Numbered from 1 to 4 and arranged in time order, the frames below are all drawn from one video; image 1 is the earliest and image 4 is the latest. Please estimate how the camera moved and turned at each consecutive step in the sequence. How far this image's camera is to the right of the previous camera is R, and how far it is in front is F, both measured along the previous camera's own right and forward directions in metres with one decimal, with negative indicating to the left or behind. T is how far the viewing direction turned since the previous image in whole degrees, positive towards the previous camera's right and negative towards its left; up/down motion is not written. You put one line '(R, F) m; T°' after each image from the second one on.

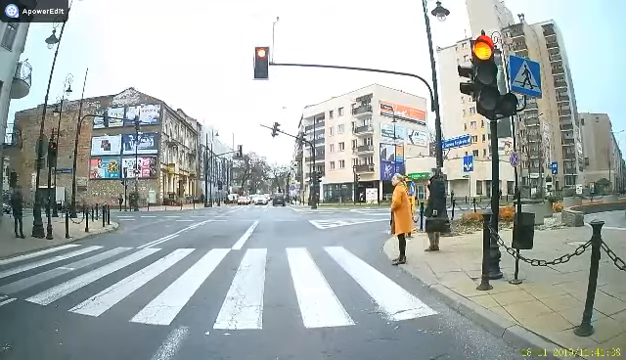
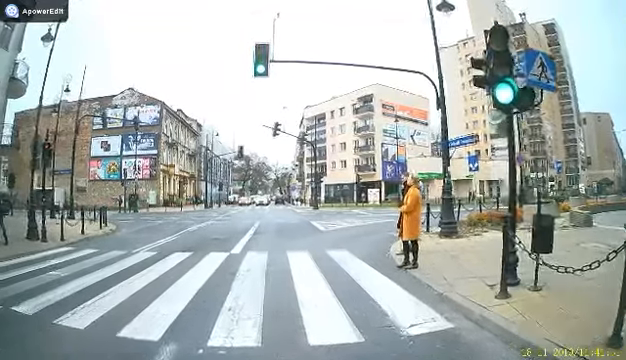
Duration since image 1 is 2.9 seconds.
(0.0, +0.3) m; 0°
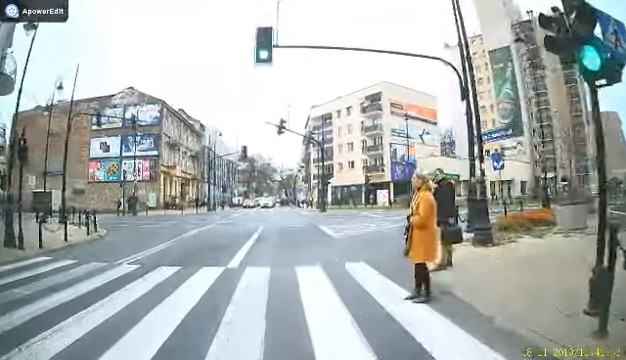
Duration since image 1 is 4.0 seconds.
(-0.1, +0.9) m; -1°
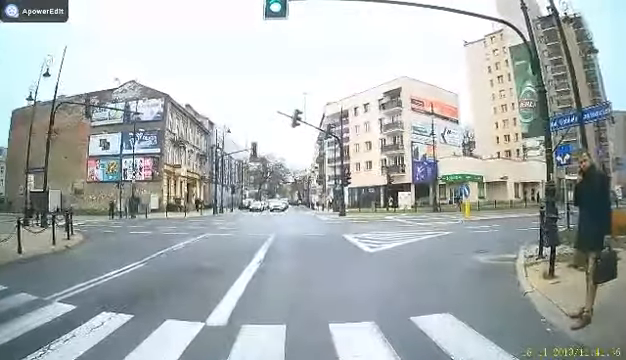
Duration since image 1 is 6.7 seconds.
(-0.2, +1.9) m; -2°
